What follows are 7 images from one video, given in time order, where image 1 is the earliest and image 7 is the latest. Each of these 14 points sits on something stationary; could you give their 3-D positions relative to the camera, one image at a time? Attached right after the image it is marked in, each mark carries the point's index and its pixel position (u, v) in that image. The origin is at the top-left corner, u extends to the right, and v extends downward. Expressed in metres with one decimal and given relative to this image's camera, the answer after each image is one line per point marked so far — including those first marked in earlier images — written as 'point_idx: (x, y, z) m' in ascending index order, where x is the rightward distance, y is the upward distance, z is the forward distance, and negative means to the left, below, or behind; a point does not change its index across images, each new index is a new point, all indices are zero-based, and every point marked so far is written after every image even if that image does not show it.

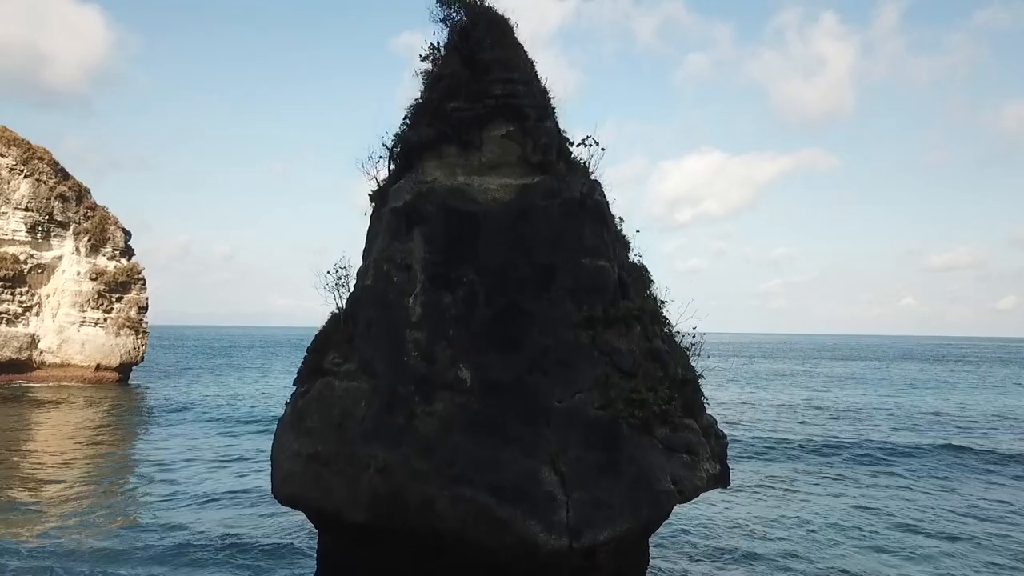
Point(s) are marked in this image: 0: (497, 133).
0: (-0.2, +2.7, +11.7) m
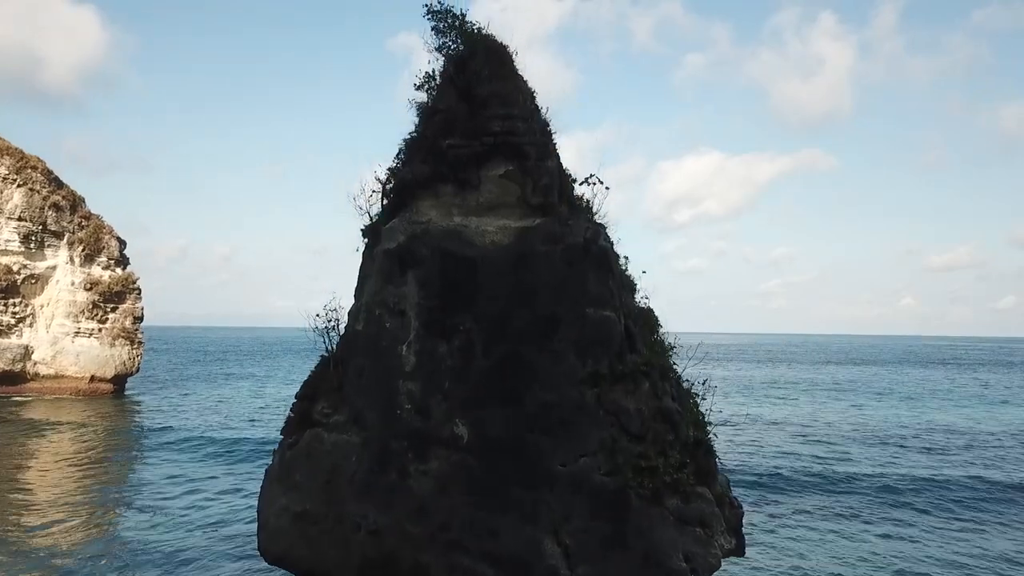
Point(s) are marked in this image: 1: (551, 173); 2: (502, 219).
0: (-0.3, +1.9, +11.0) m
1: (+0.6, +1.9, +11.0) m
2: (-0.2, +1.1, +10.9) m
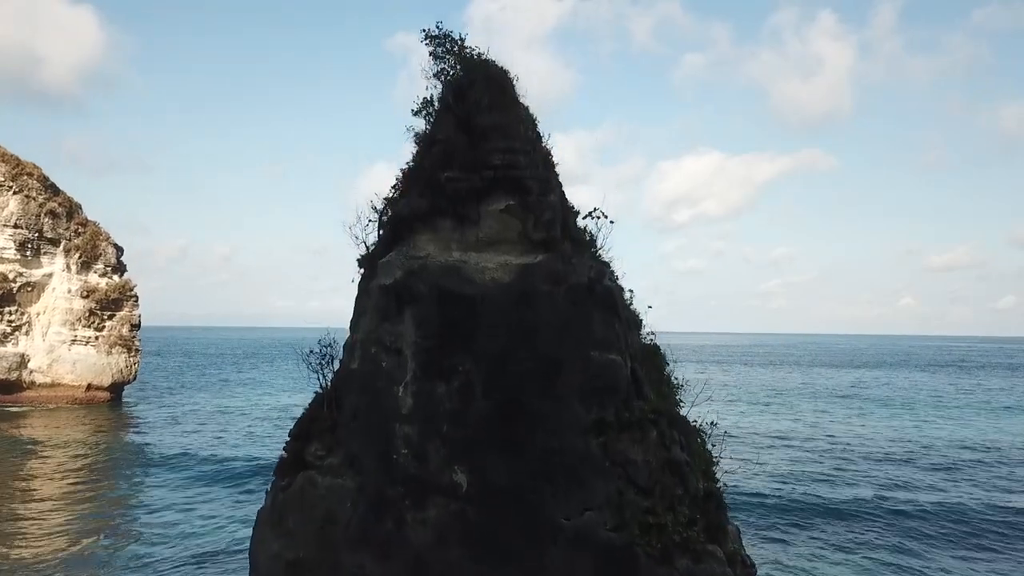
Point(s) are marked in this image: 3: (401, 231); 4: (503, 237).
0: (-0.2, +1.3, +10.5) m
1: (+0.7, +1.2, +10.5) m
2: (-0.1, +0.5, +10.5) m
3: (-1.9, +0.9, +11.2) m
4: (-0.1, +0.8, +10.5) m
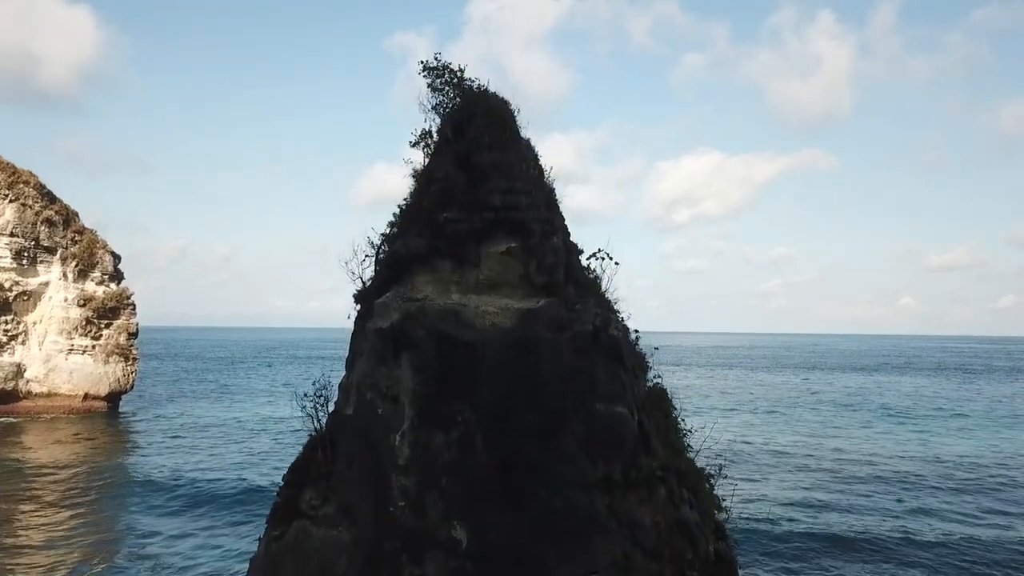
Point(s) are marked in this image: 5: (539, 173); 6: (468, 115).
0: (-0.2, +0.6, +10.1) m
1: (+0.7, +0.6, +10.1) m
2: (-0.1, -0.2, +10.1) m
3: (-1.8, +0.3, +10.7) m
4: (-0.1, +0.1, +10.1) m
5: (+0.4, +1.8, +10.7) m
6: (-0.7, +2.8, +10.8) m
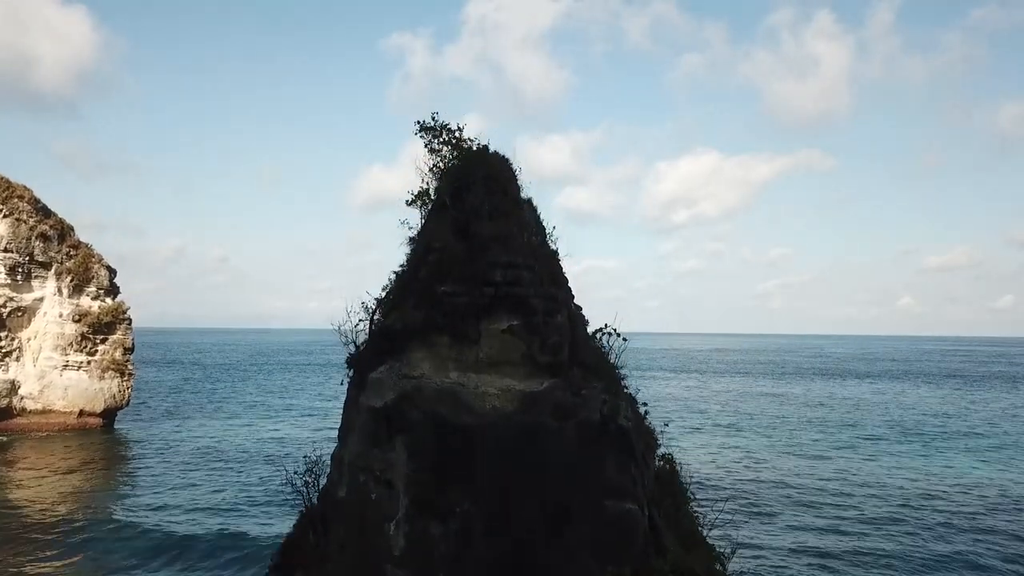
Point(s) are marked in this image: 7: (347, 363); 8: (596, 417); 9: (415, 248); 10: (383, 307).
0: (-0.2, -0.6, +9.5) m
1: (+0.7, -0.6, +9.5) m
2: (-0.1, -1.3, +9.5) m
3: (-1.8, -0.9, +10.1) m
4: (-0.1, -1.0, +9.5) m
5: (+0.5, +0.7, +10.1) m
6: (-0.7, +1.6, +10.2) m
7: (-2.9, -1.3, +11.5) m
8: (+1.1, -1.7, +9.1) m
9: (-1.5, +0.7, +10.4) m
10: (-2.1, -0.3, +10.8) m
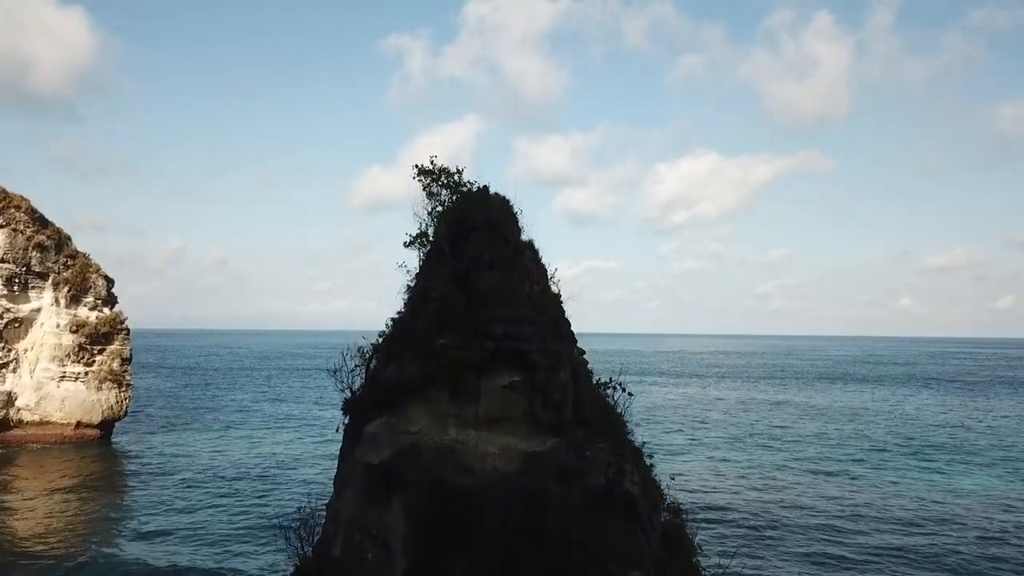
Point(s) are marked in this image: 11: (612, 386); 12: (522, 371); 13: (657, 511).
0: (-0.2, -1.3, +9.2) m
1: (+0.7, -1.3, +9.2) m
2: (-0.1, -2.0, +9.1) m
3: (-1.8, -1.6, +9.8) m
4: (-0.1, -1.8, +9.1) m
5: (+0.5, 0.0, +9.8) m
6: (-0.7, +0.9, +9.8) m
7: (-2.8, -2.1, +11.1) m
8: (+1.1, -2.4, +8.7) m
9: (-1.5, -0.1, +10.1) m
10: (-2.1, -1.0, +10.5) m
11: (+1.7, -1.6, +11.3) m
12: (+0.1, -1.1, +9.1) m
13: (+2.1, -3.1, +9.5) m
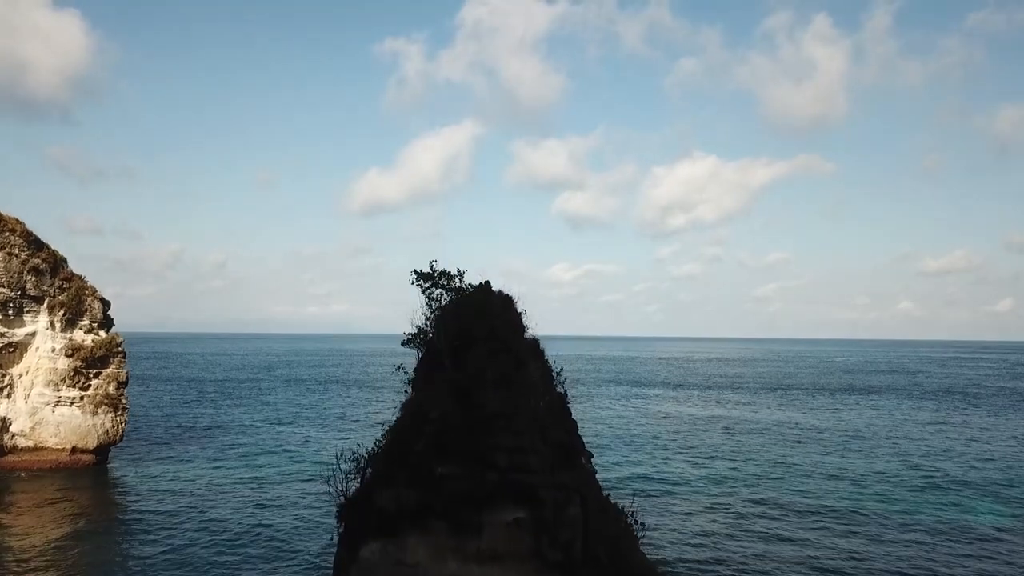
0: (-0.1, -2.9, +8.5) m
1: (+0.8, -2.9, +8.5) m
2: (0.0, -3.7, +8.5) m
3: (-1.7, -3.2, +9.1) m
4: (0.0, -3.4, +8.5) m
5: (+0.5, -1.7, +9.1) m
6: (-0.6, -0.7, +9.2) m
7: (-2.8, -3.7, +10.5) m
8: (+1.2, -4.1, +8.1) m
9: (-1.4, -1.7, +9.5) m
10: (-2.0, -2.7, +9.8) m
11: (+1.7, -3.2, +10.6) m
12: (+0.2, -2.7, +8.5) m
13: (+2.1, -4.7, +8.9) m
